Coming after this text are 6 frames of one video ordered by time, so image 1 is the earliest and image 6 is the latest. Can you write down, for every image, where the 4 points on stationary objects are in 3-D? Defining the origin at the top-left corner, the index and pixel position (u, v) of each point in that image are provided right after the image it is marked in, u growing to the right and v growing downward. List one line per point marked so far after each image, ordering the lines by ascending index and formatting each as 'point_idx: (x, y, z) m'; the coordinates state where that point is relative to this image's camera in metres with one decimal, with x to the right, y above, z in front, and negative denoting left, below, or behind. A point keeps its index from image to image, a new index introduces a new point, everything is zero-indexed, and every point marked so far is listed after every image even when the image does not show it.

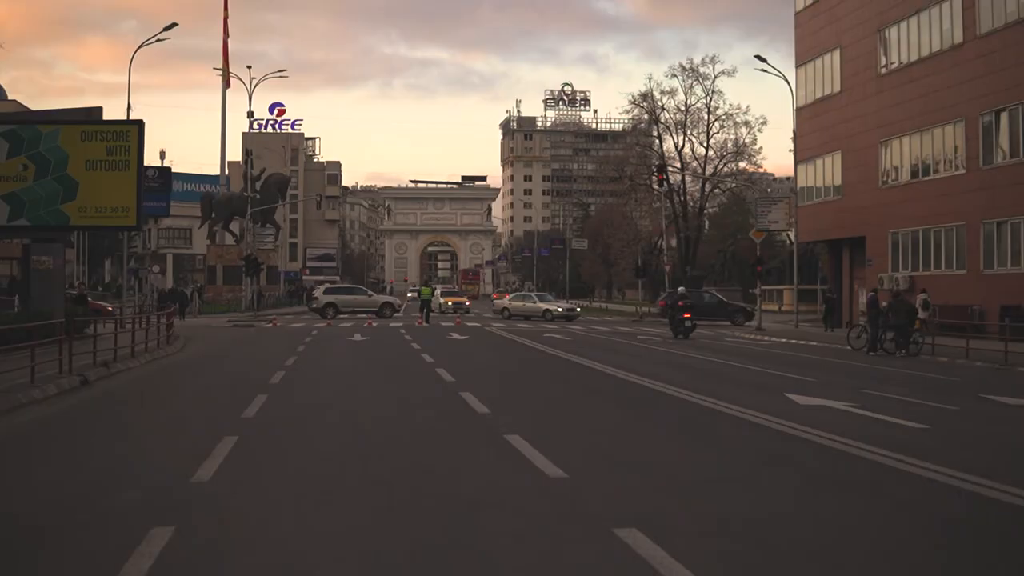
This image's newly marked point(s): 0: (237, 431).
0: (-4.1, -2.0, +14.2) m
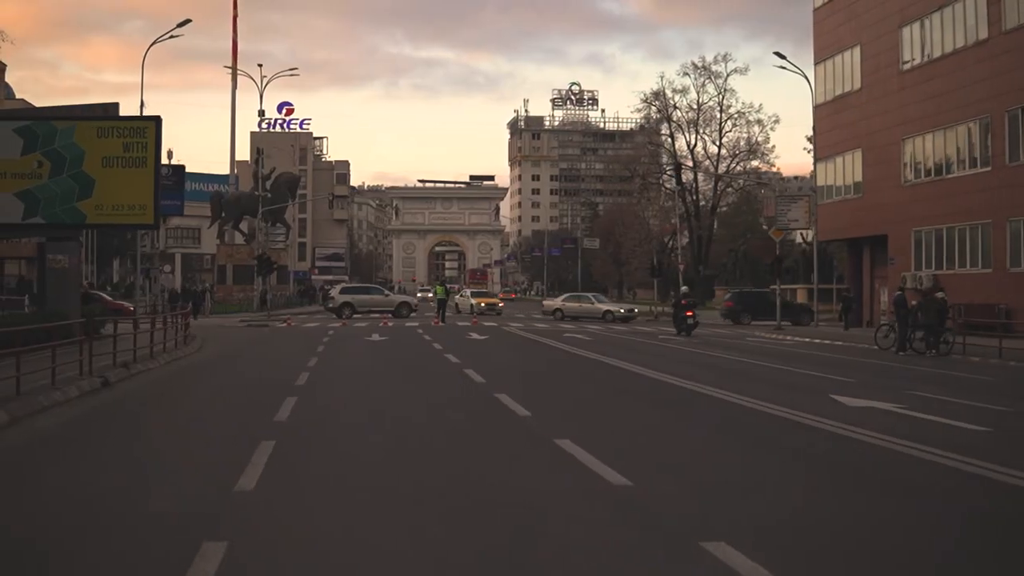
0: (-3.5, -2.0, +13.7) m
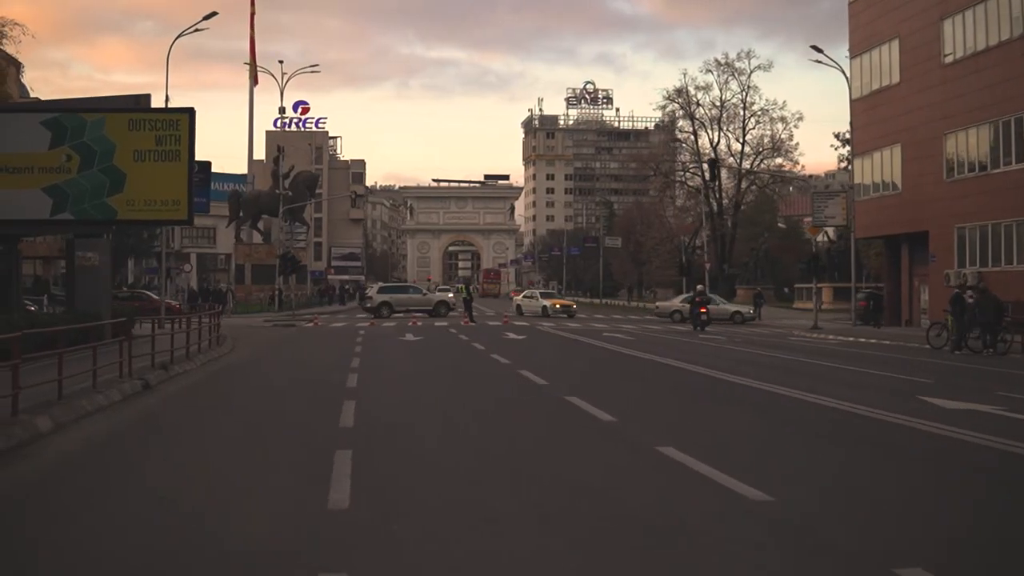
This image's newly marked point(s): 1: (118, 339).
0: (-2.6, -1.9, +12.9) m
1: (-6.2, -0.8, +15.6) m
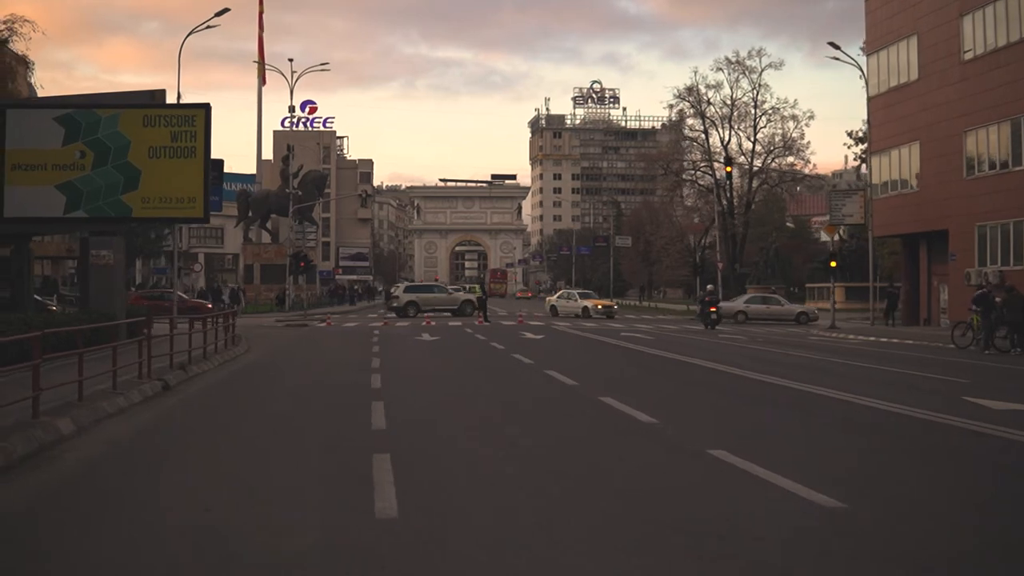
0: (-2.2, -1.9, +12.5) m
1: (-5.8, -0.8, +15.2) m
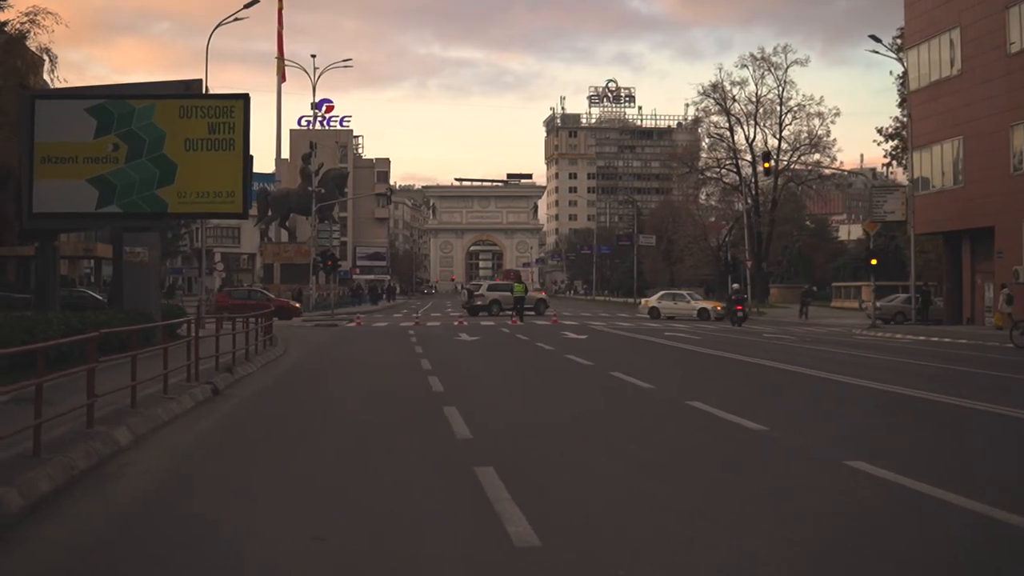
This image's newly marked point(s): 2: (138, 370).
0: (-1.2, -1.9, +11.6) m
1: (-4.8, -0.7, +14.4) m
2: (-4.6, -1.0, +12.0) m
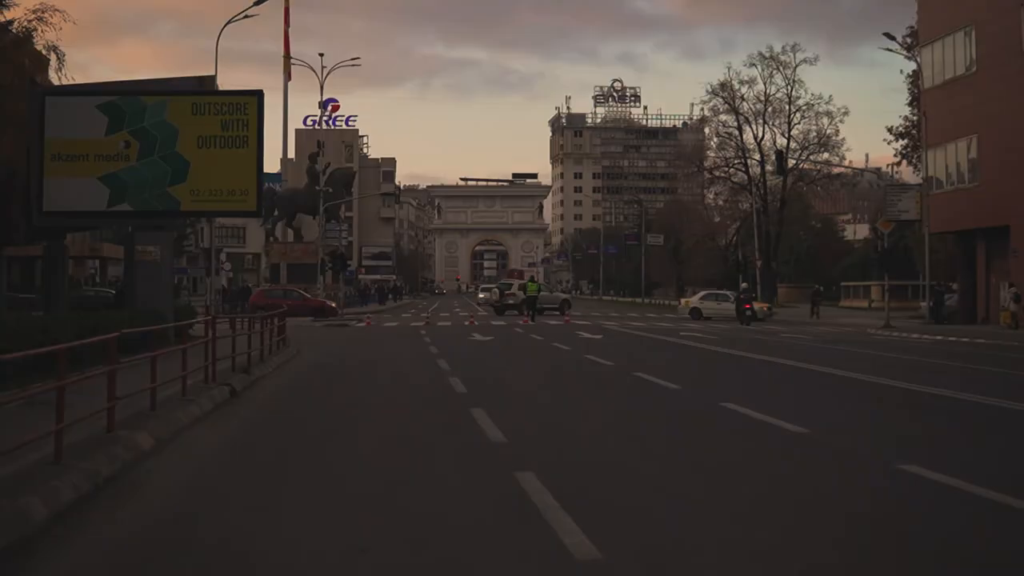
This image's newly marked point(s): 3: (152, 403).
0: (-0.9, -1.8, +11.3) m
1: (-4.5, -0.7, +14.1) m
2: (-4.3, -1.0, +11.7) m
3: (-4.2, -1.3, +11.4) m
